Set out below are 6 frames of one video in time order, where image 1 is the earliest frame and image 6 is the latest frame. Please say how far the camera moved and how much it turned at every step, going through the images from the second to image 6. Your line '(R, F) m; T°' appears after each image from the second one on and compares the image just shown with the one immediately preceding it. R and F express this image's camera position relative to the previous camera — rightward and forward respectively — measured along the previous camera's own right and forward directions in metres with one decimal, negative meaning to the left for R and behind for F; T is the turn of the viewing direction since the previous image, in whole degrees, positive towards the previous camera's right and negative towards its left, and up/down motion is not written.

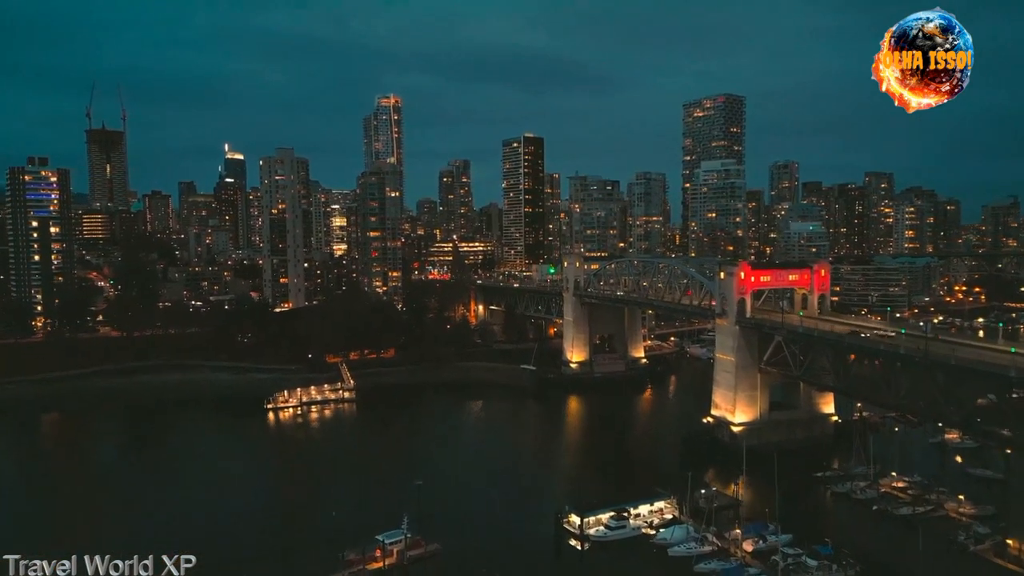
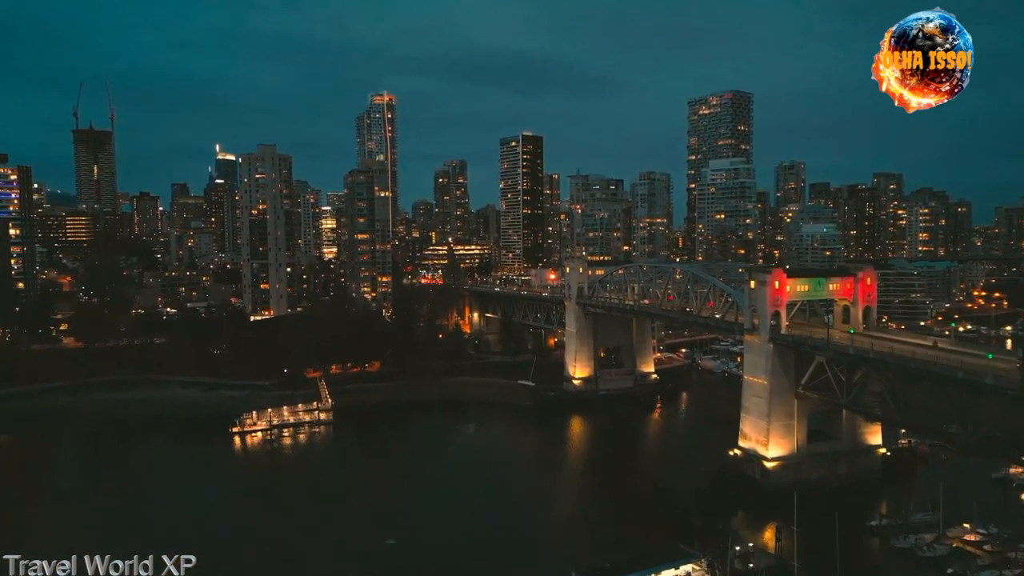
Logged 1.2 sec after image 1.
(+0.1, +4.1) m; 0°
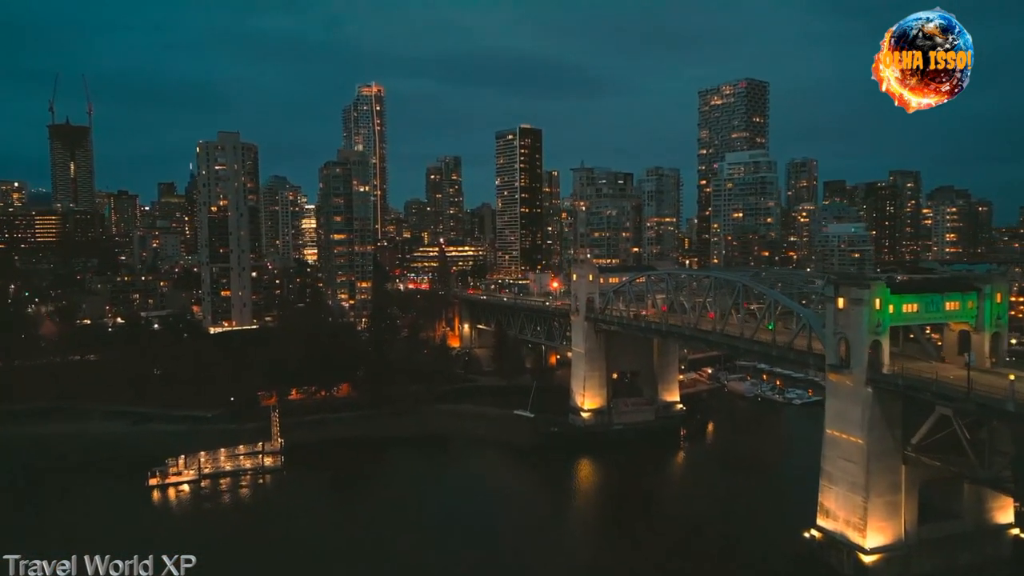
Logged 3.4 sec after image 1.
(+0.2, +7.1) m; 0°
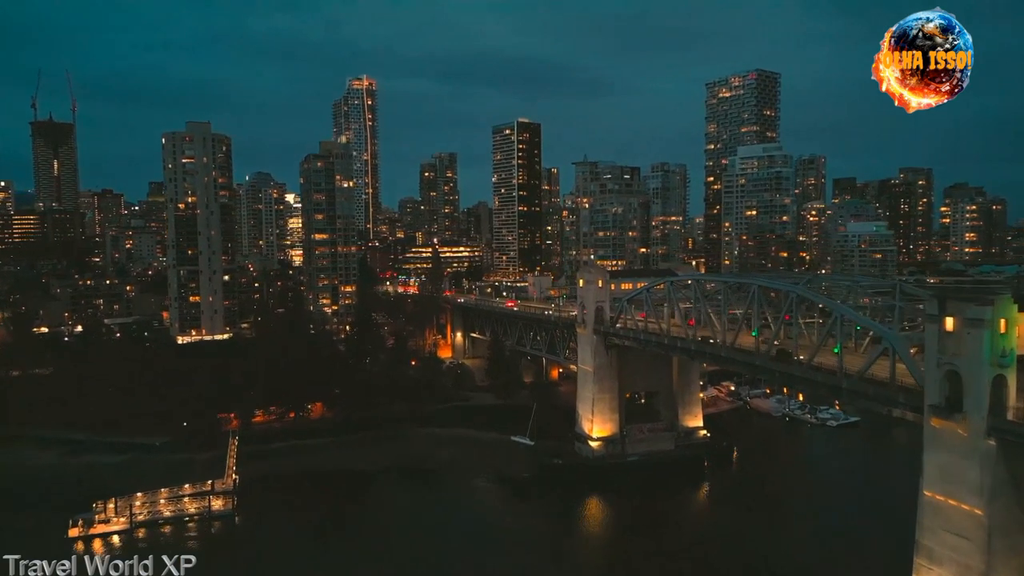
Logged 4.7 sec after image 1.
(+0.1, +4.6) m; 0°
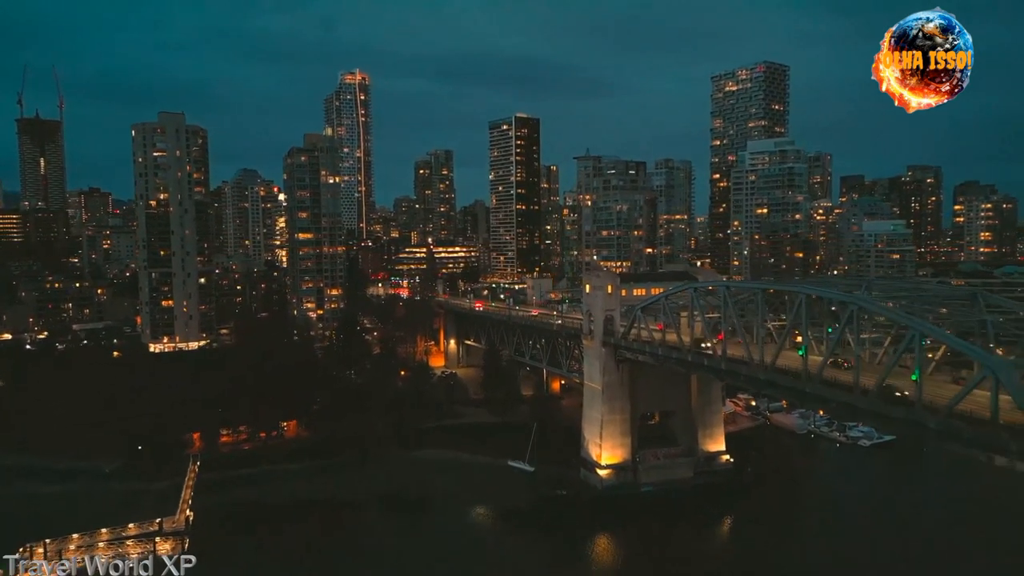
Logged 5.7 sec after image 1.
(+0.1, +3.3) m; 0°
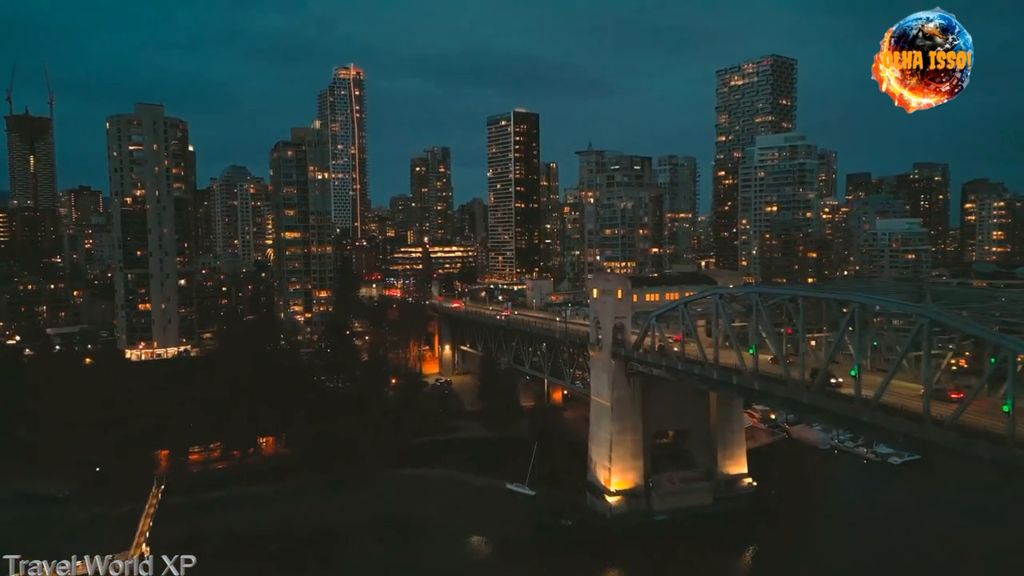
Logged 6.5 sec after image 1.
(0.0, +2.5) m; 0°
